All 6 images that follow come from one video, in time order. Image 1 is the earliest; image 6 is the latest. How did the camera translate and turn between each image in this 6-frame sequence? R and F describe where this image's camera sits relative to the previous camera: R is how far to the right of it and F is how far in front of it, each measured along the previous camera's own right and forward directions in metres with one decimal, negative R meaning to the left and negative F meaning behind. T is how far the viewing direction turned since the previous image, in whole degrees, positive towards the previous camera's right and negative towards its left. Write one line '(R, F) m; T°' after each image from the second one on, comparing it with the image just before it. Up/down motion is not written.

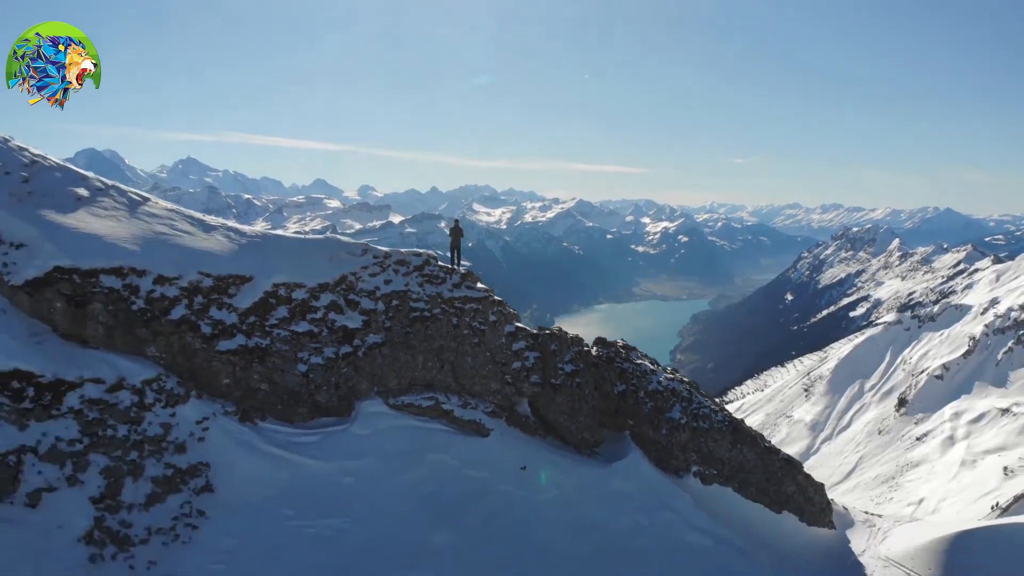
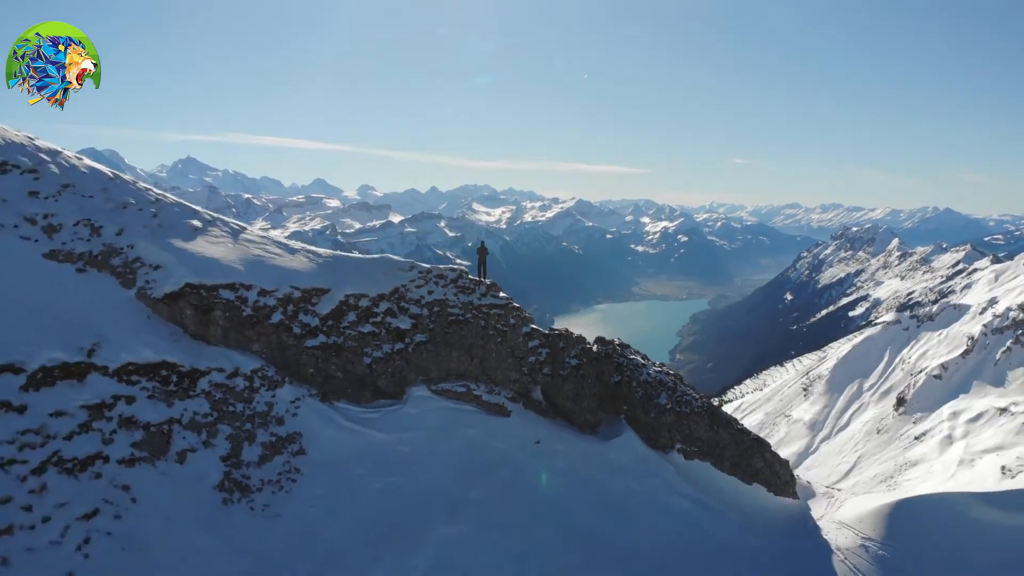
(-0.6, -3.3) m; 0°
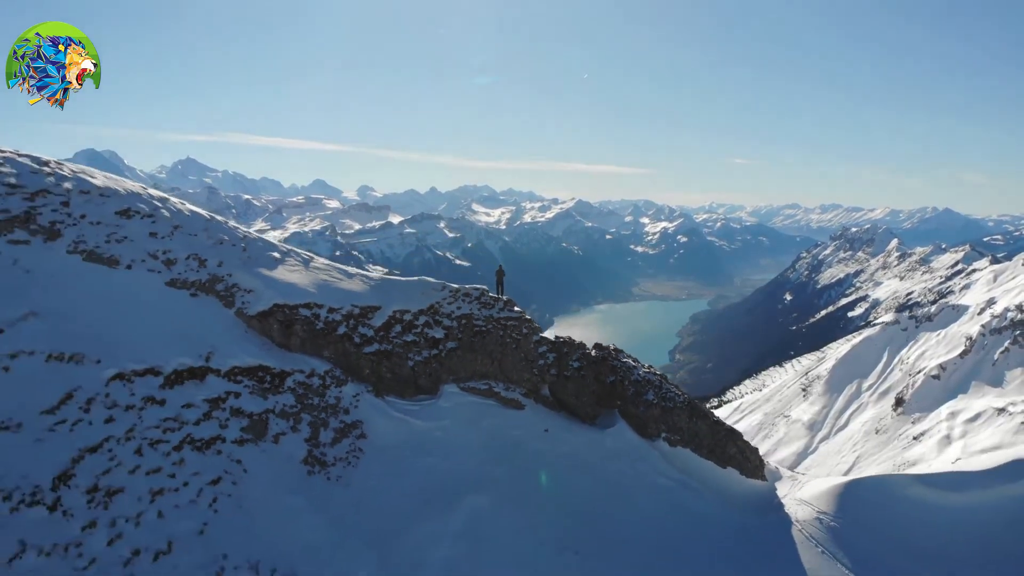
(-0.6, -3.8) m; 0°
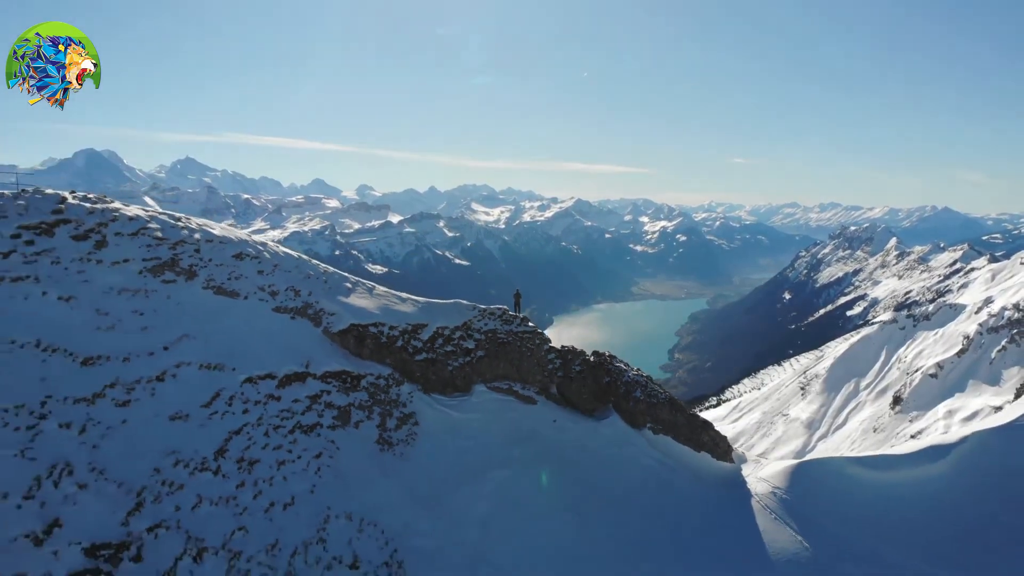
(-0.9, -5.6) m; 0°
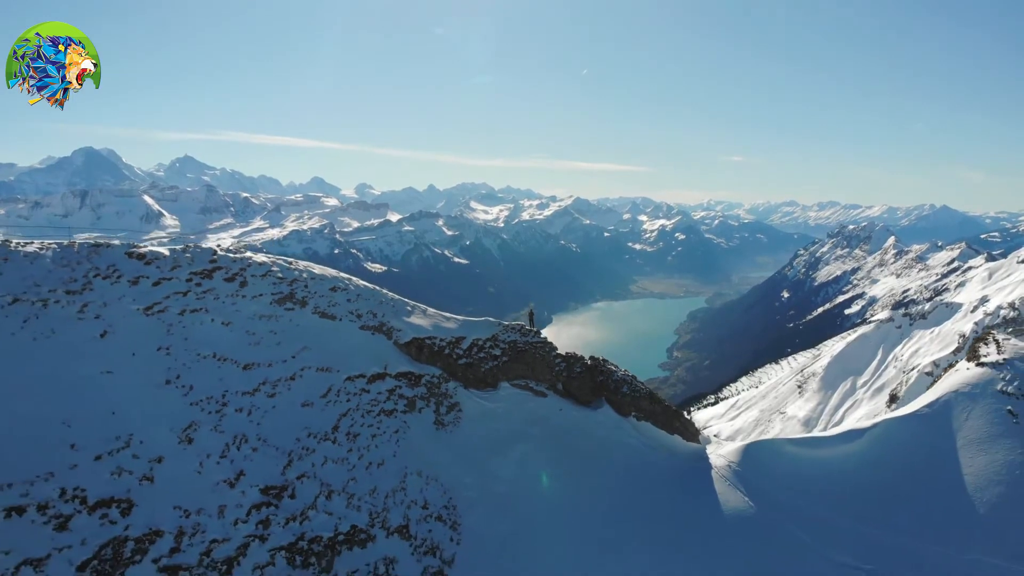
(-1.3, -8.7) m; 0°
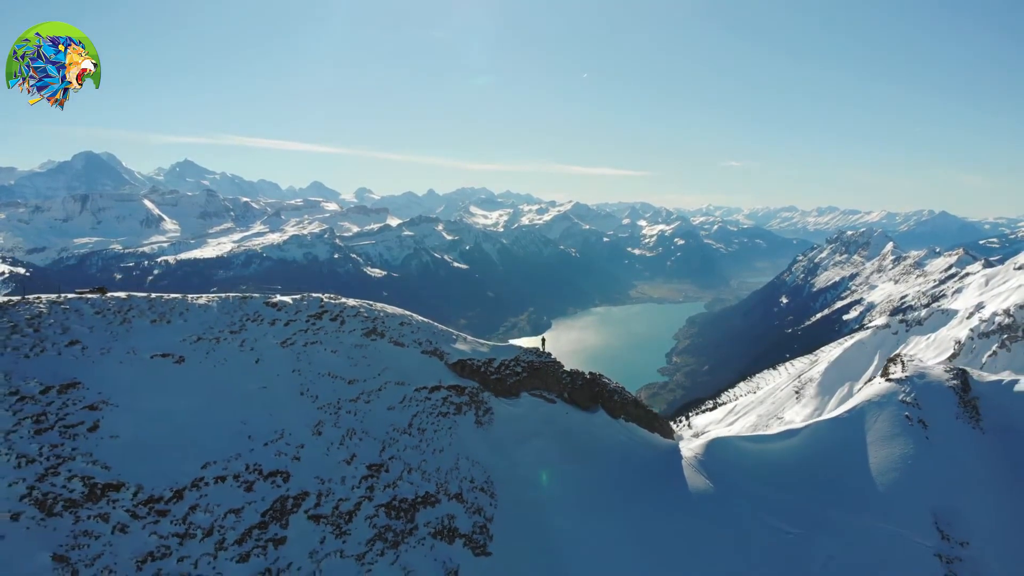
(-1.9, -12.0) m; 0°
